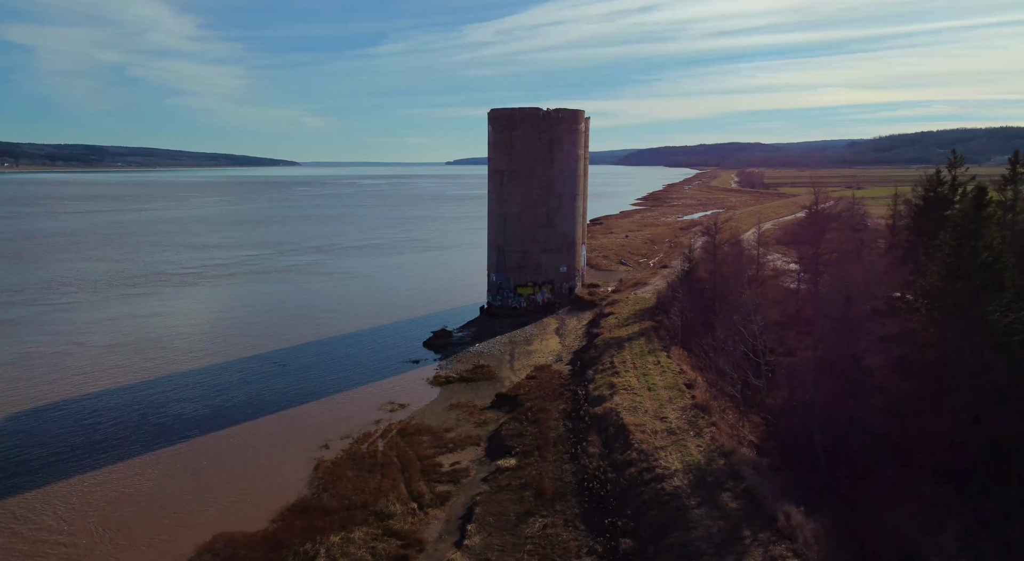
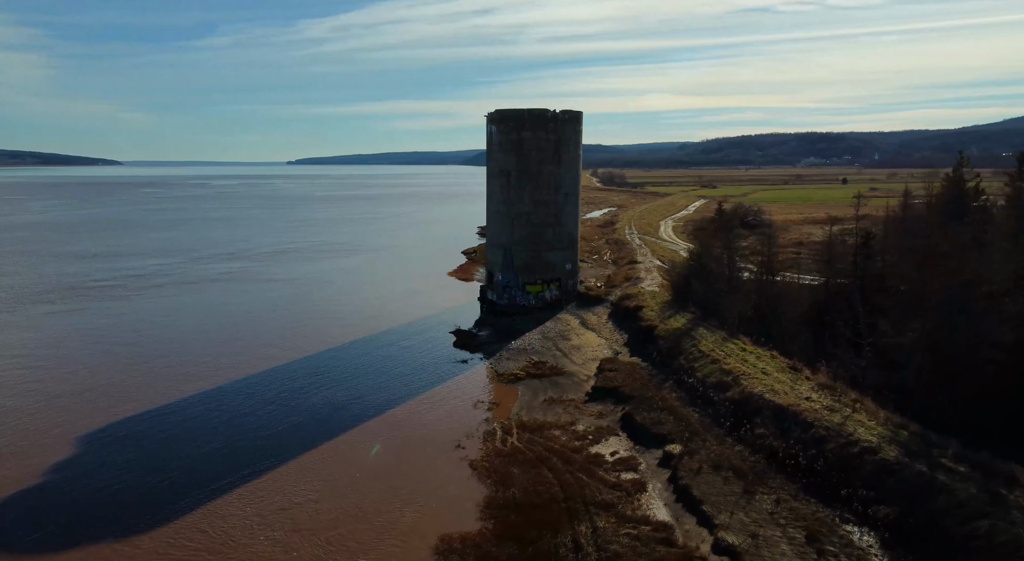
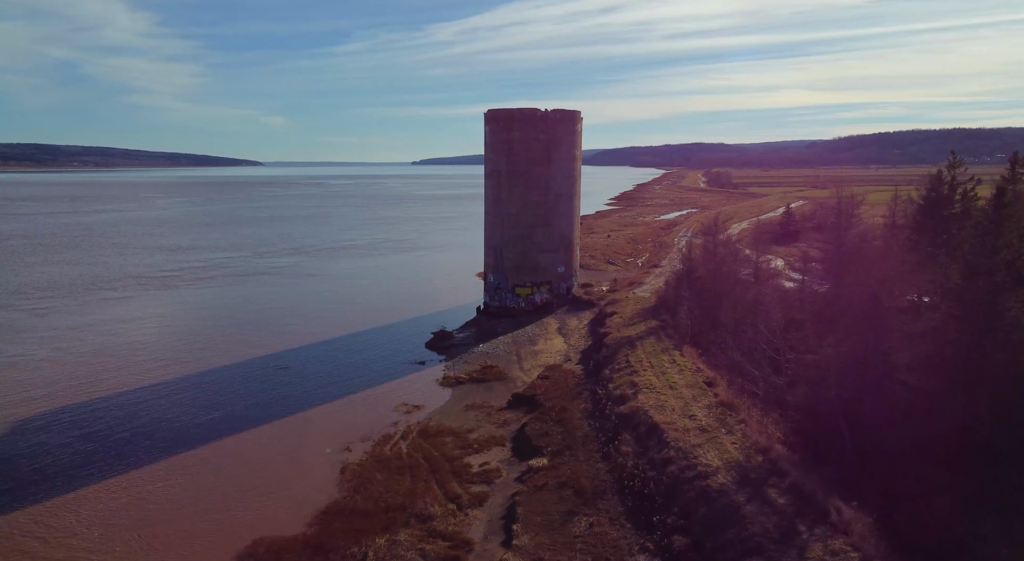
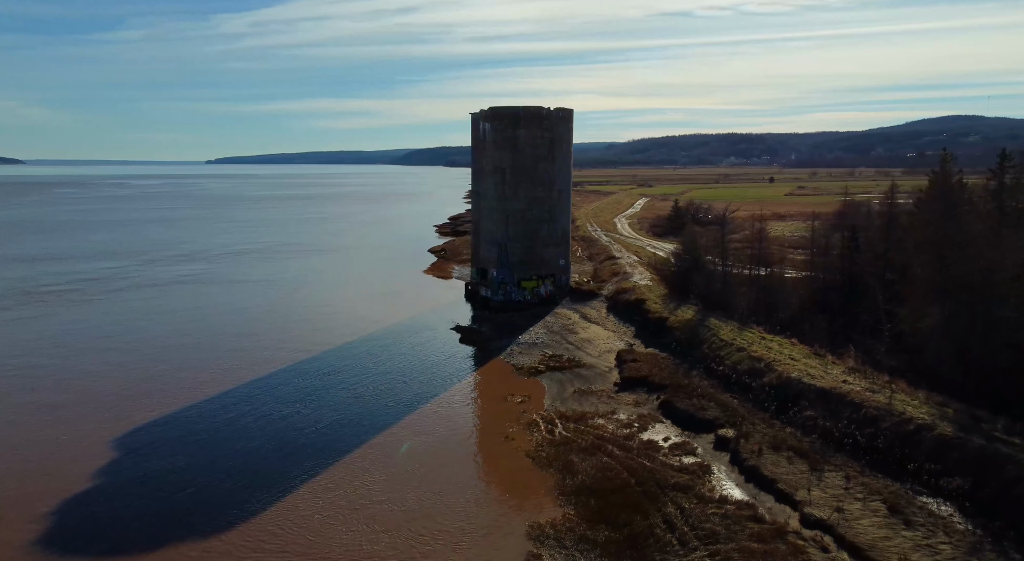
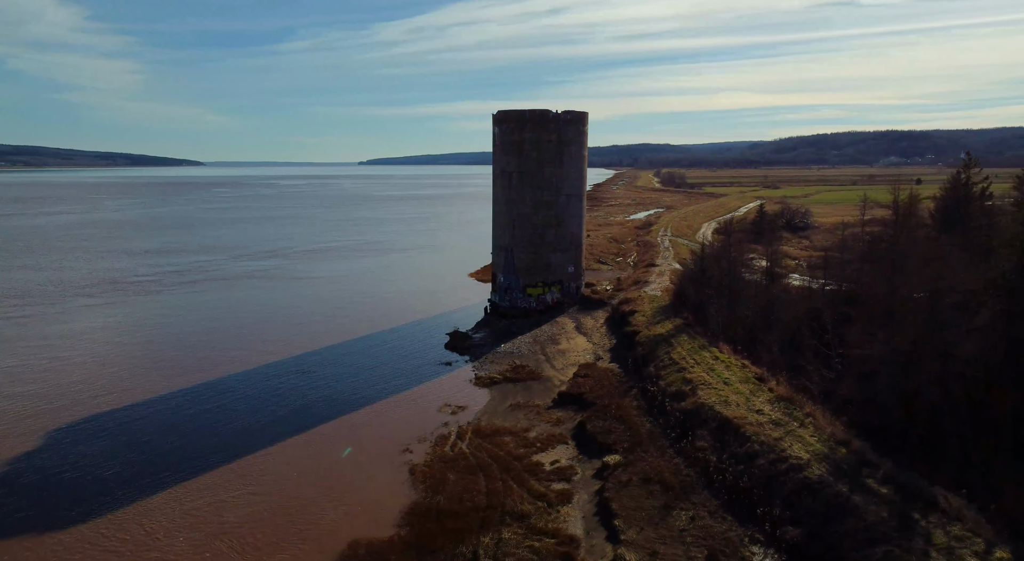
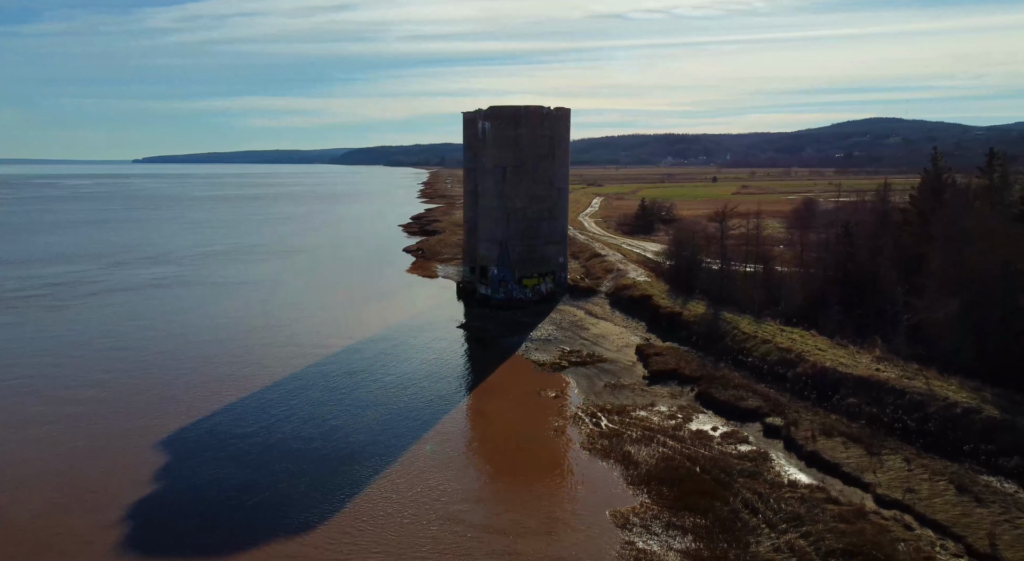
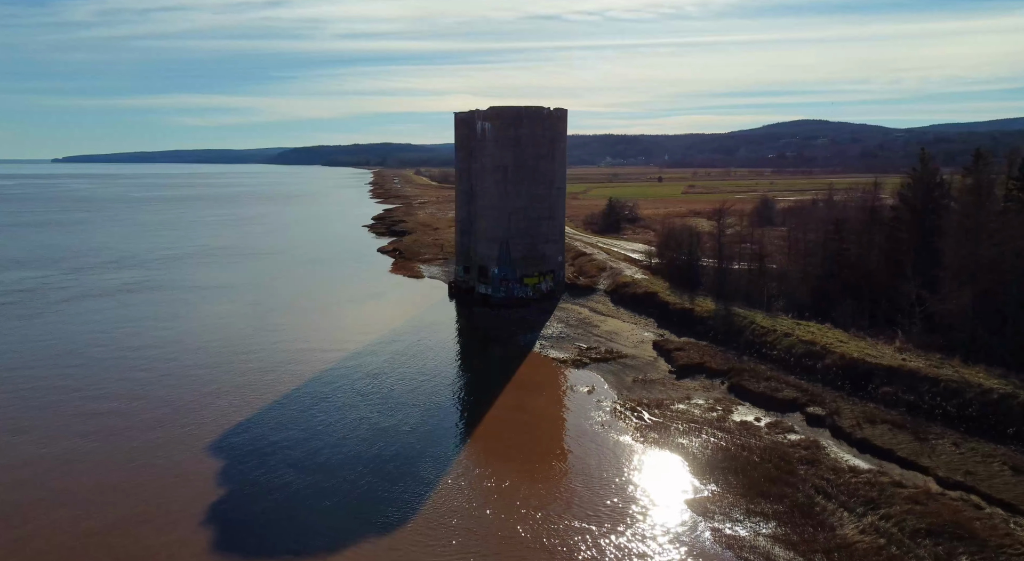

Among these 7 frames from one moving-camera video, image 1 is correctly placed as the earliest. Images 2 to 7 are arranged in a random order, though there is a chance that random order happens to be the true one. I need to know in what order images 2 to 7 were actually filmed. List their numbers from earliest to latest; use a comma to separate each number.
3, 5, 2, 4, 6, 7
